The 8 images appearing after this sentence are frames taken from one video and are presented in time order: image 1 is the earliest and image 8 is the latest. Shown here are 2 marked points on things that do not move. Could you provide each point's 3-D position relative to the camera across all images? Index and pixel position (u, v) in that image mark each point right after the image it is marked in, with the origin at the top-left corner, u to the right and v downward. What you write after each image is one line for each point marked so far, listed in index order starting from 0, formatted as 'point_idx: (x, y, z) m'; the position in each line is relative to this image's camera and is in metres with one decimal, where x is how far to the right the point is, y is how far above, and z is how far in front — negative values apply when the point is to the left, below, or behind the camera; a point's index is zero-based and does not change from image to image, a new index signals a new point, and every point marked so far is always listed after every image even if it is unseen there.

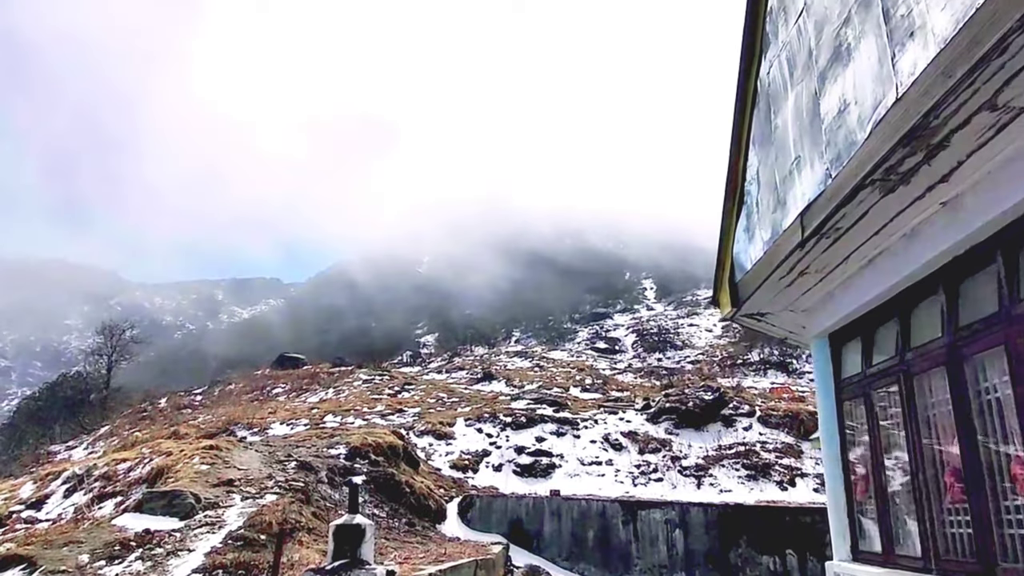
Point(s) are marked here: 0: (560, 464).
0: (+1.0, -3.9, +17.1) m
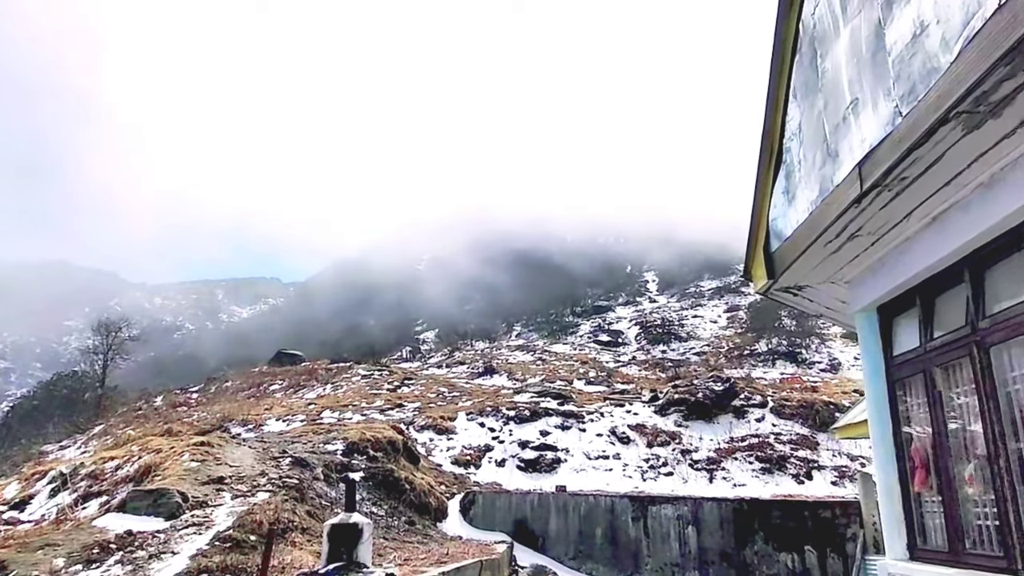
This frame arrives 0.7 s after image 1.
0: (+1.1, -3.6, +16.5) m
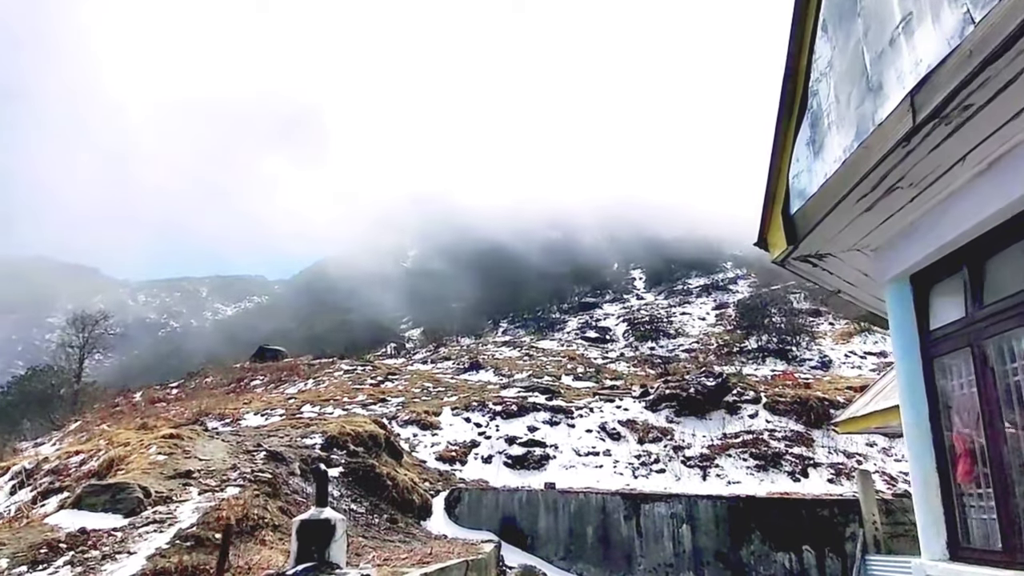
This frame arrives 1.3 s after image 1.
0: (+0.9, -3.4, +16.0) m
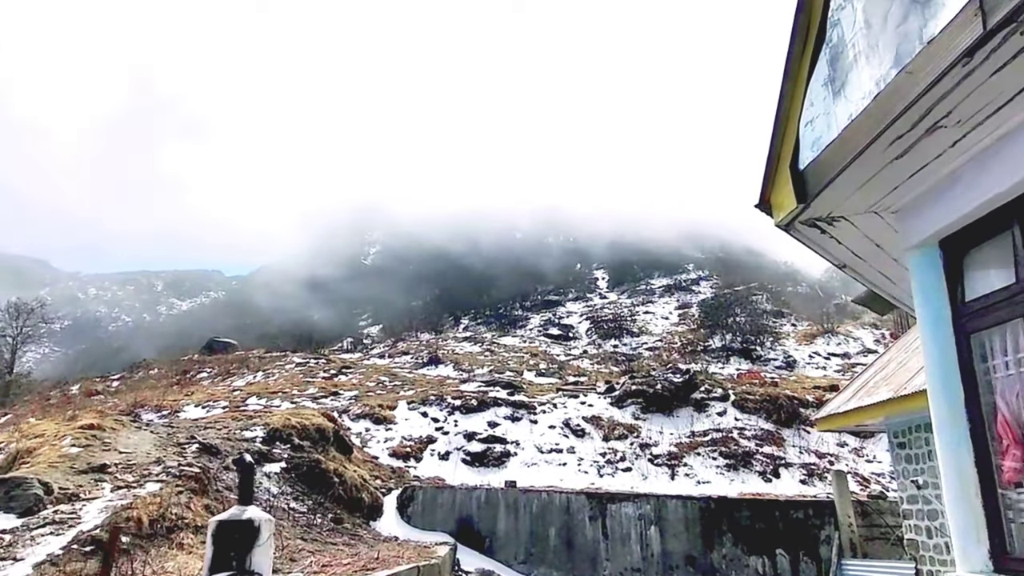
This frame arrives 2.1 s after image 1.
0: (+0.1, -3.2, +15.1) m
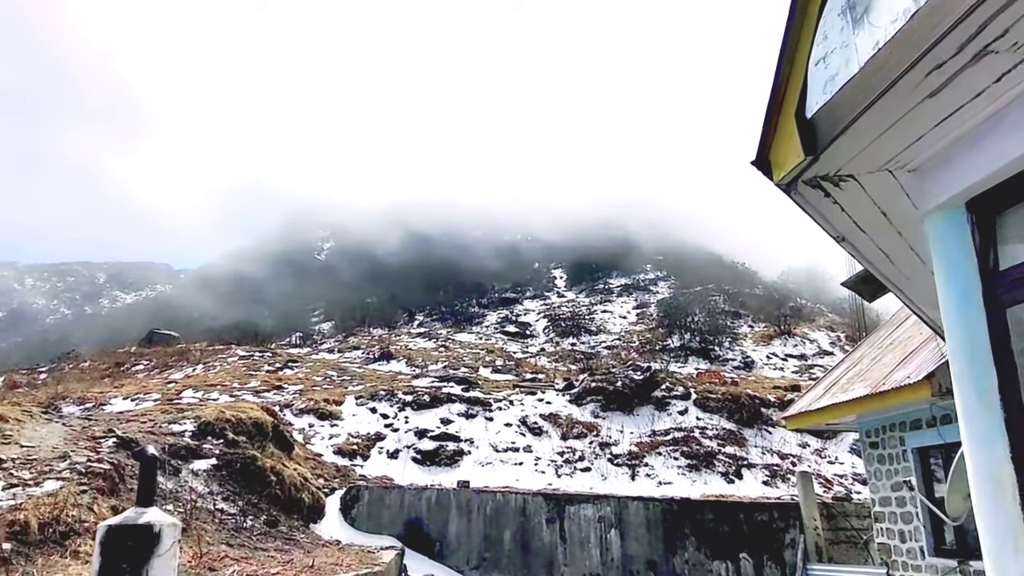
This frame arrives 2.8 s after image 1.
0: (-0.8, -3.0, +14.3) m
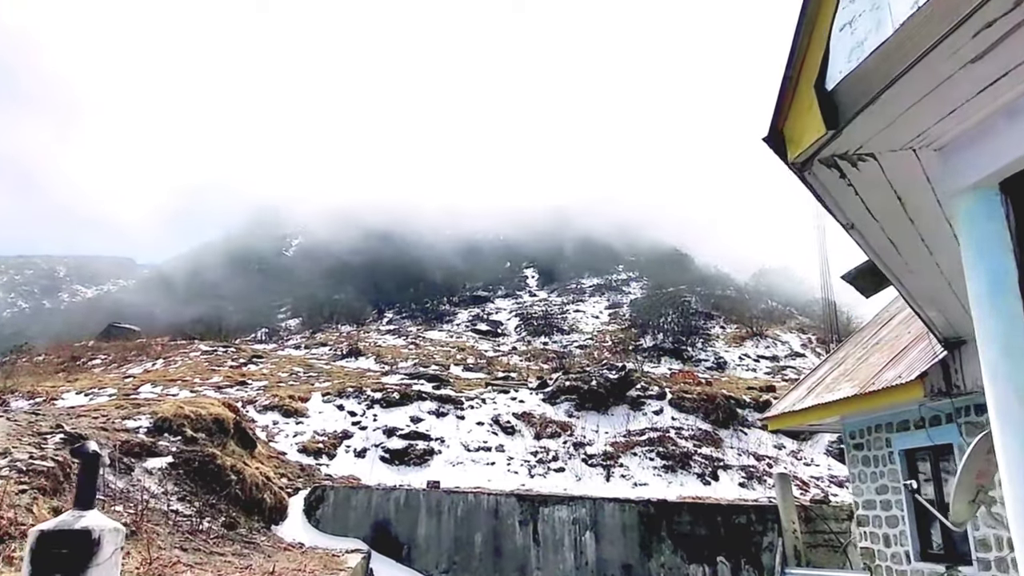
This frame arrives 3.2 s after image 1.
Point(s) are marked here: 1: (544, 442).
0: (-1.3, -2.9, +13.9) m
1: (+0.6, -2.9, +14.7) m
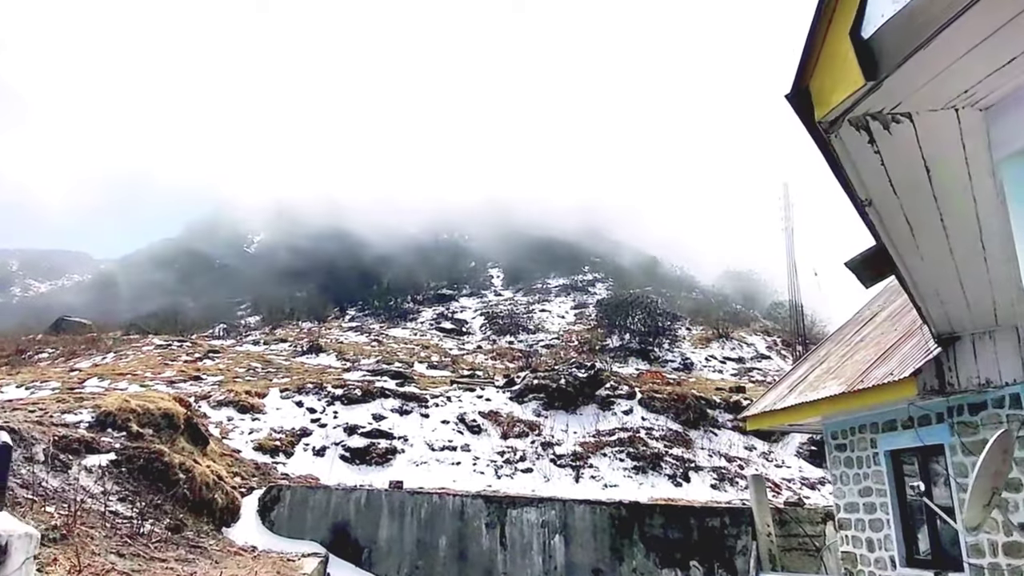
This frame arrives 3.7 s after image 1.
0: (-1.9, -2.7, +13.3) m
1: (0.0, -2.8, +14.2) m
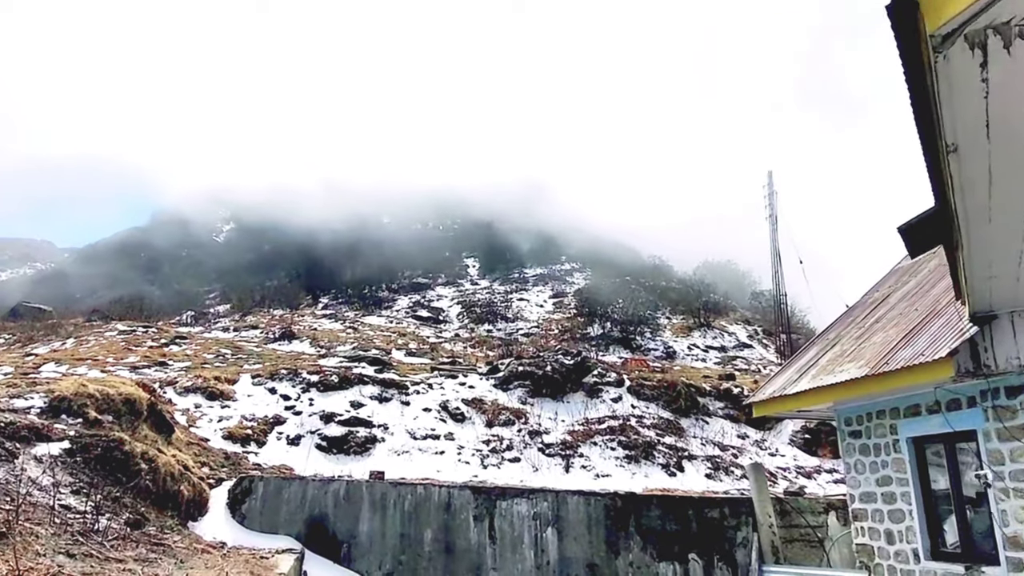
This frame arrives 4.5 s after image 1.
0: (-2.1, -2.4, +12.6) m
1: (-0.3, -2.5, +13.6) m
